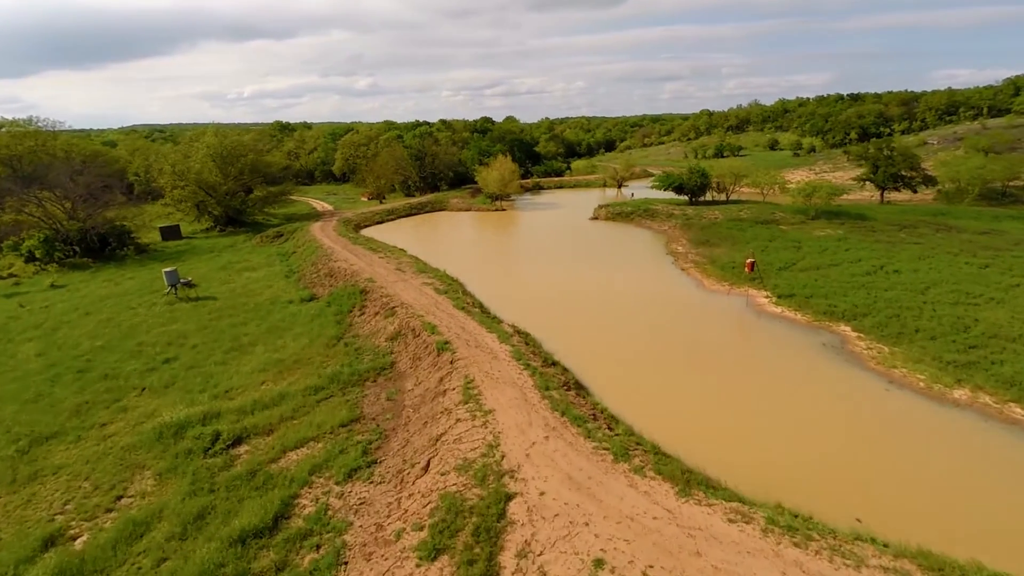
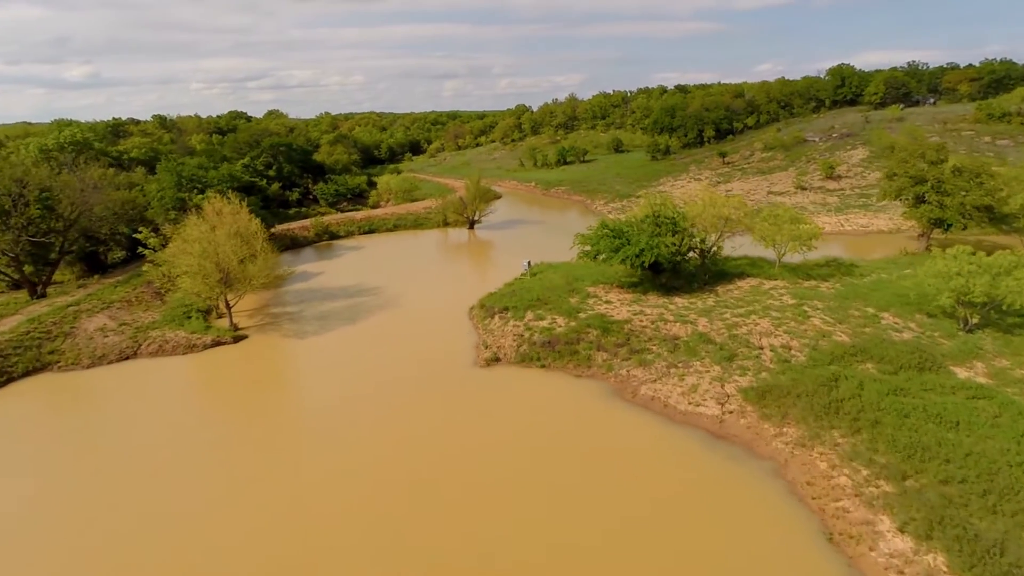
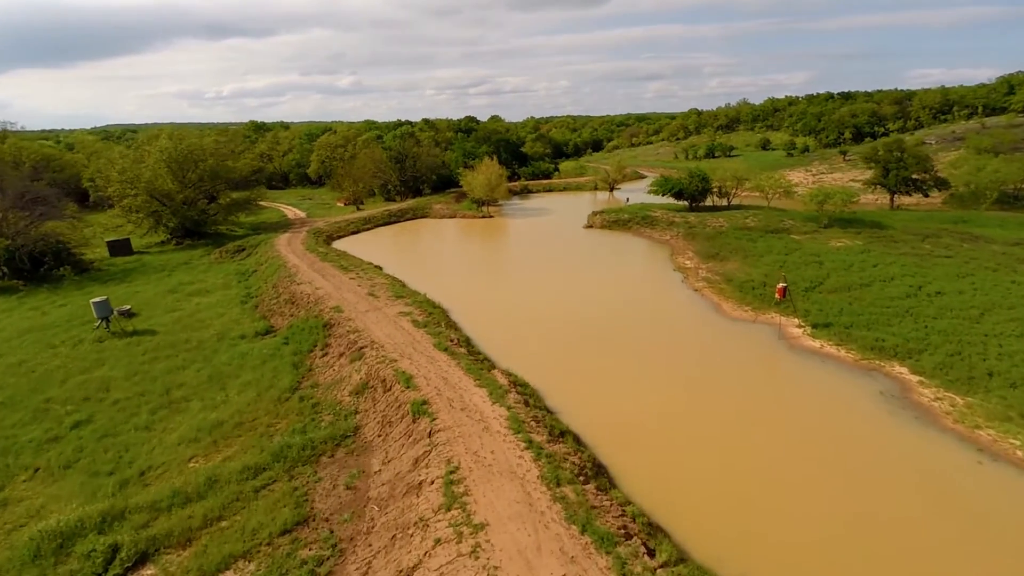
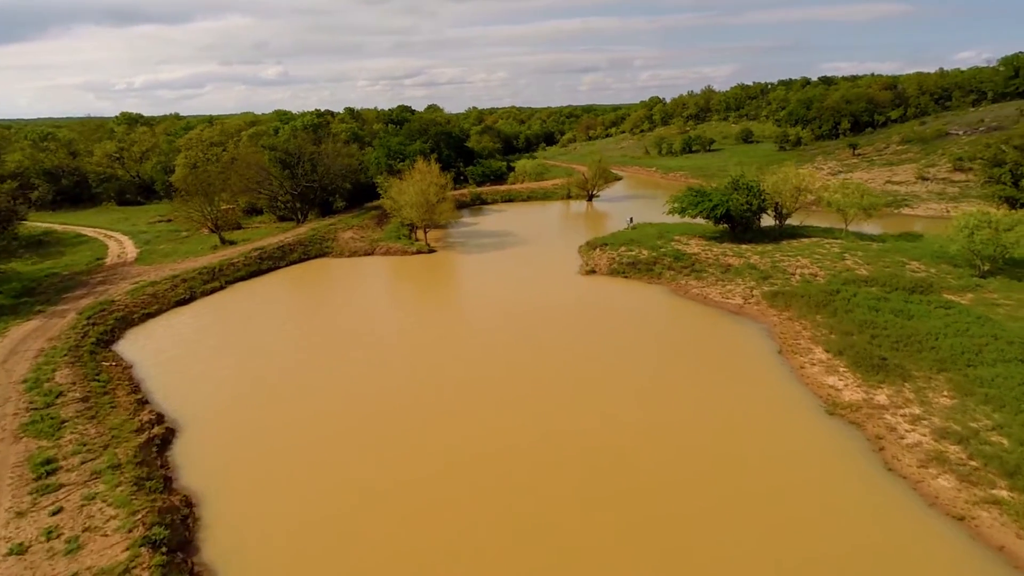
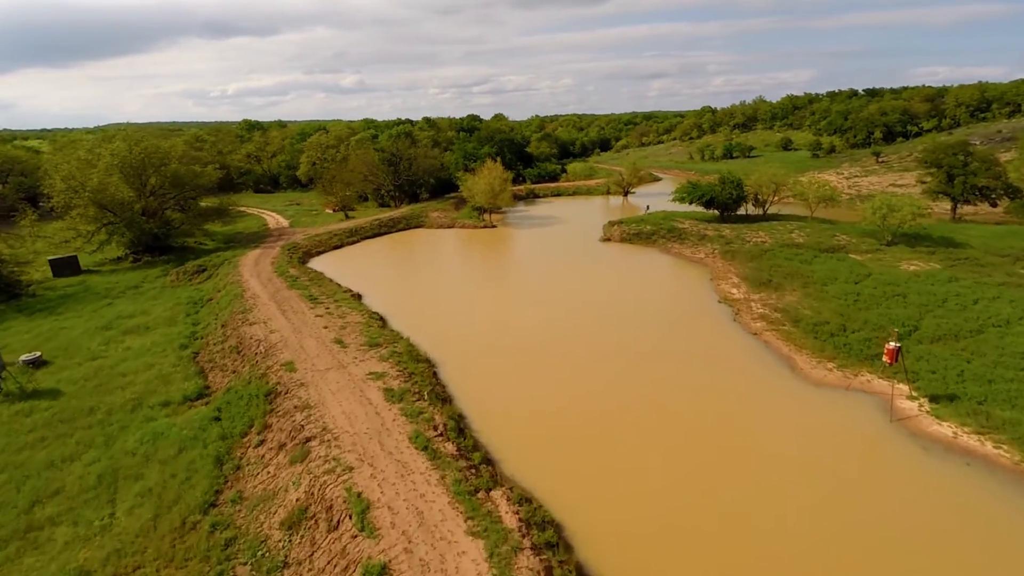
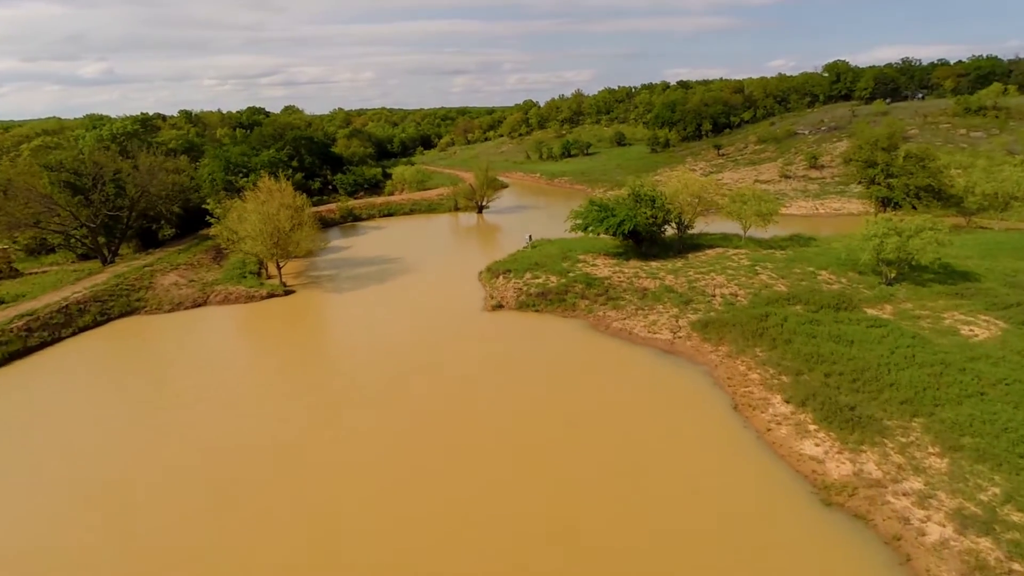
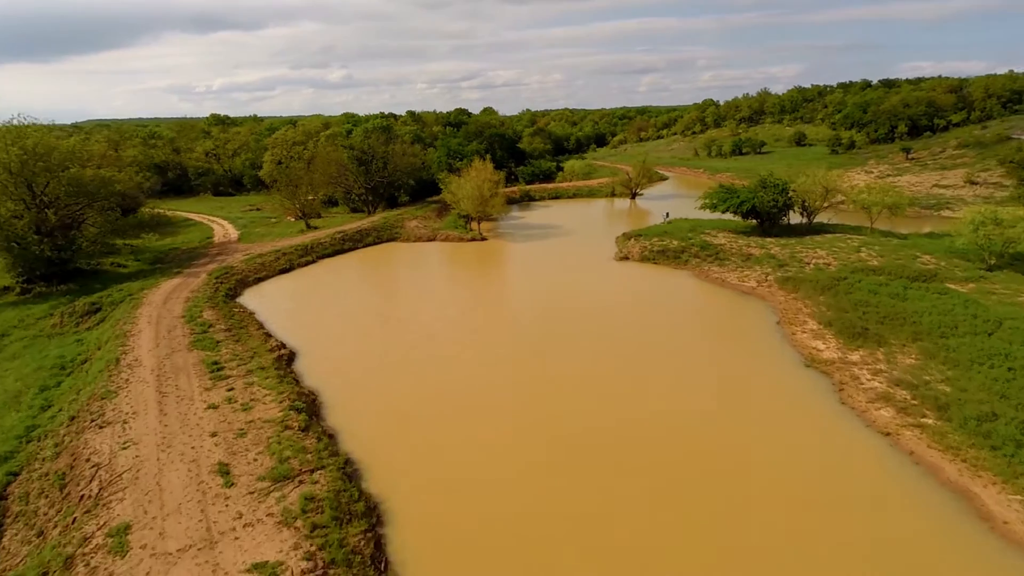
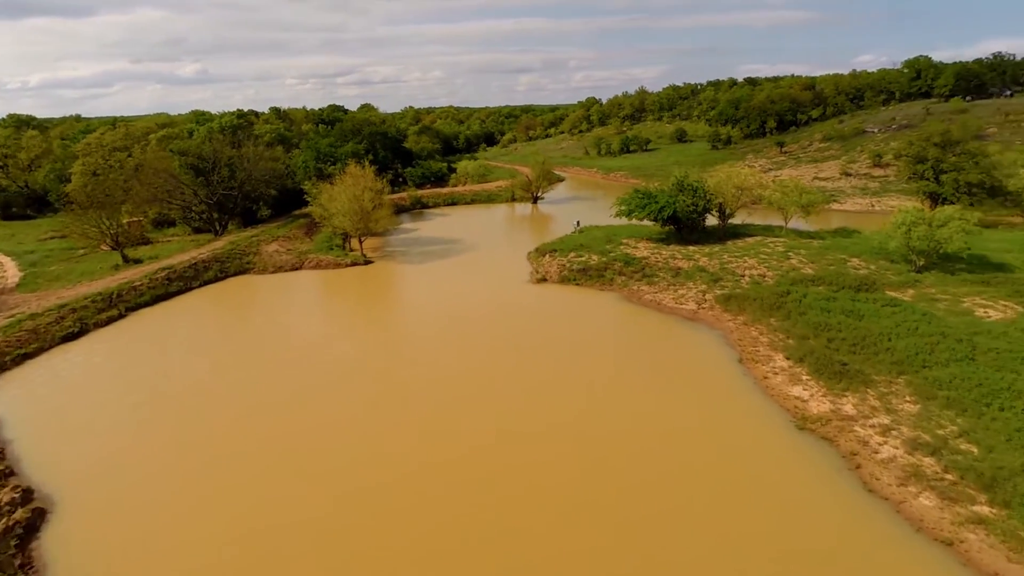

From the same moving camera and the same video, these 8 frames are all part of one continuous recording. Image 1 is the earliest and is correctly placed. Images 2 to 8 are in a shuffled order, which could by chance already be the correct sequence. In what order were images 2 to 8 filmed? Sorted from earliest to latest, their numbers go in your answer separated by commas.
3, 5, 7, 4, 8, 6, 2
